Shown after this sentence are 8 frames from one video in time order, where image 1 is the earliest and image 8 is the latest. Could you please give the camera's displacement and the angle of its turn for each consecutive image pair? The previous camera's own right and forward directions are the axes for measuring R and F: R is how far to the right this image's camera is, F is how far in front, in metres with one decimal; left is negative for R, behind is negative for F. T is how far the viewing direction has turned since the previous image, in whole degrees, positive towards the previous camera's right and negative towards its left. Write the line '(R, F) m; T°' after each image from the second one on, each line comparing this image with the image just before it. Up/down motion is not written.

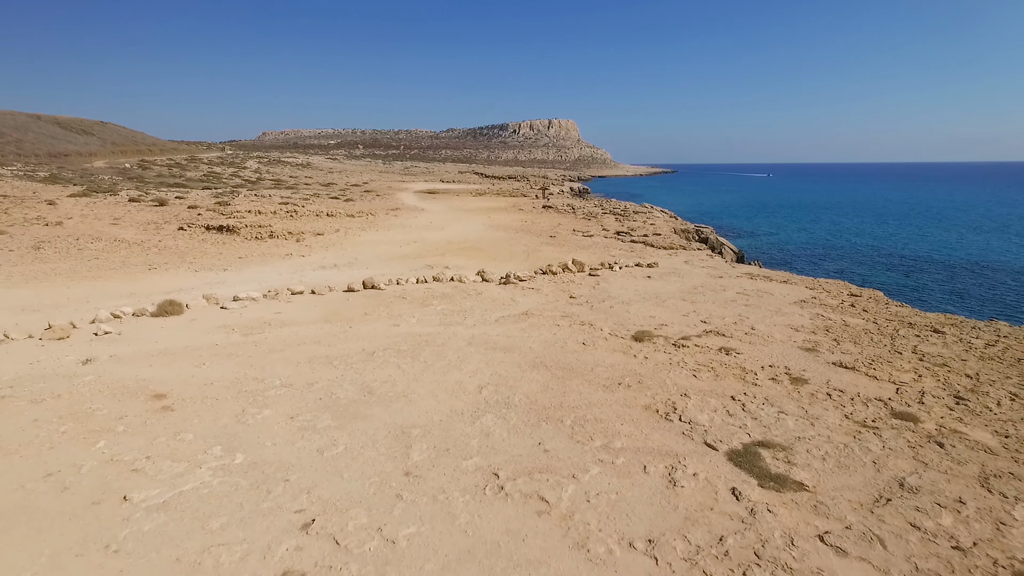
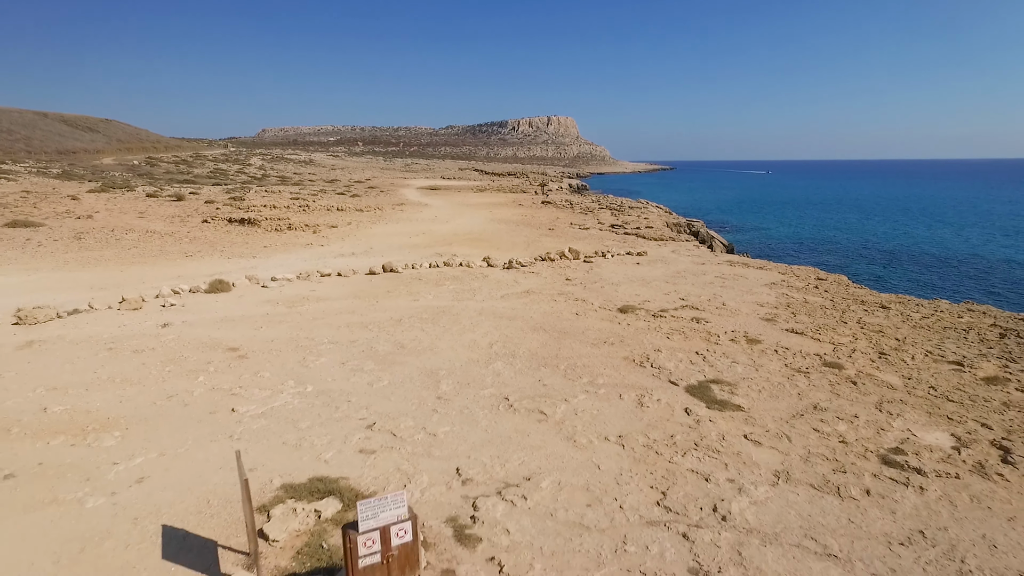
(-0.1, -2.0) m; 0°
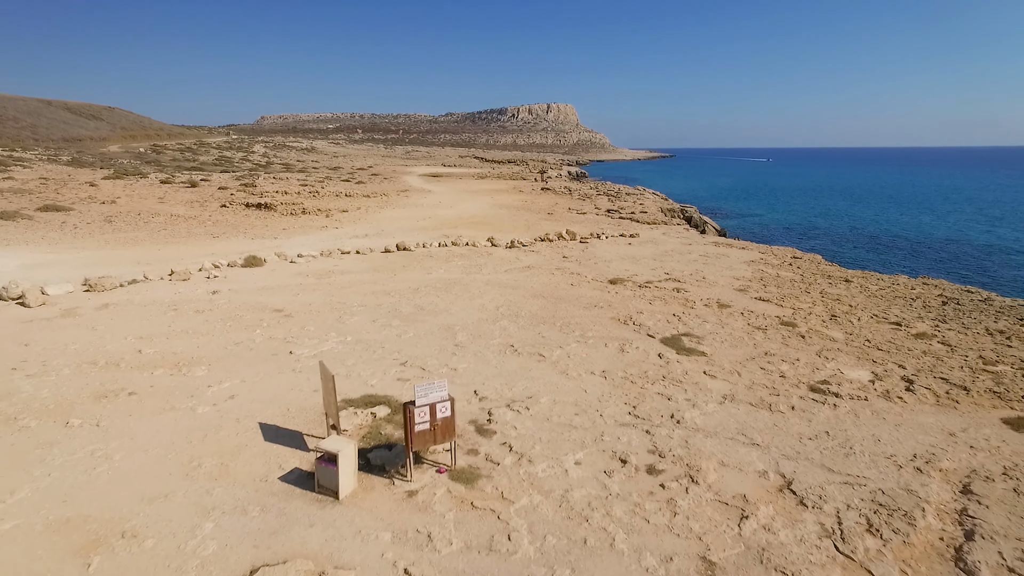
(-0.1, -1.7) m; 0°
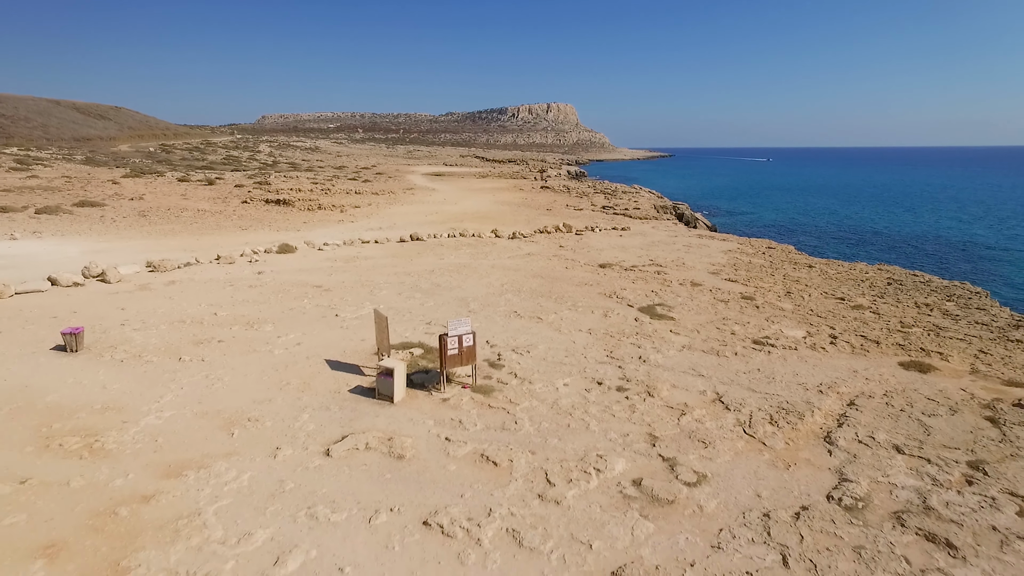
(-0.1, -2.2) m; 0°
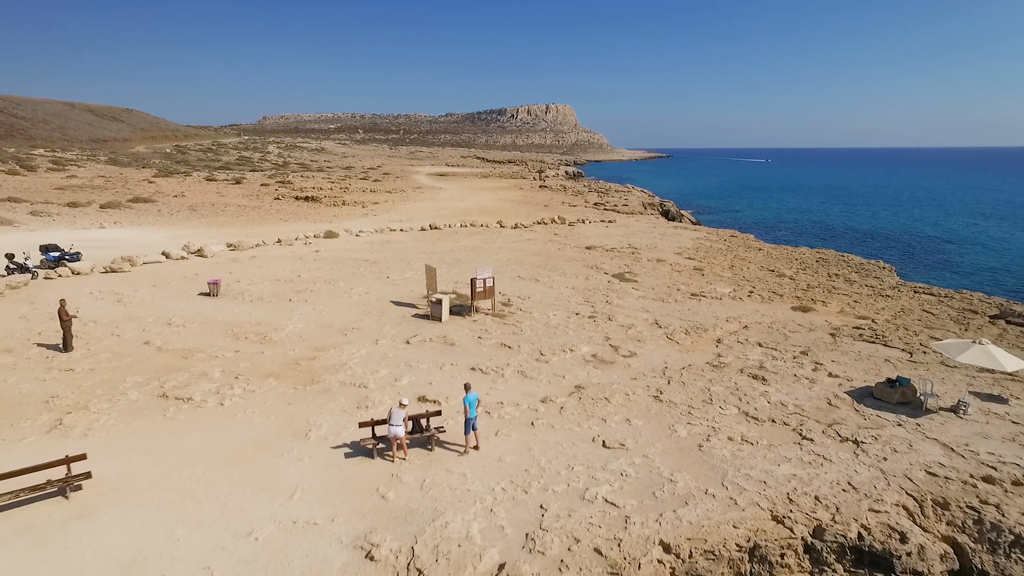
(-0.2, -4.1) m; 0°
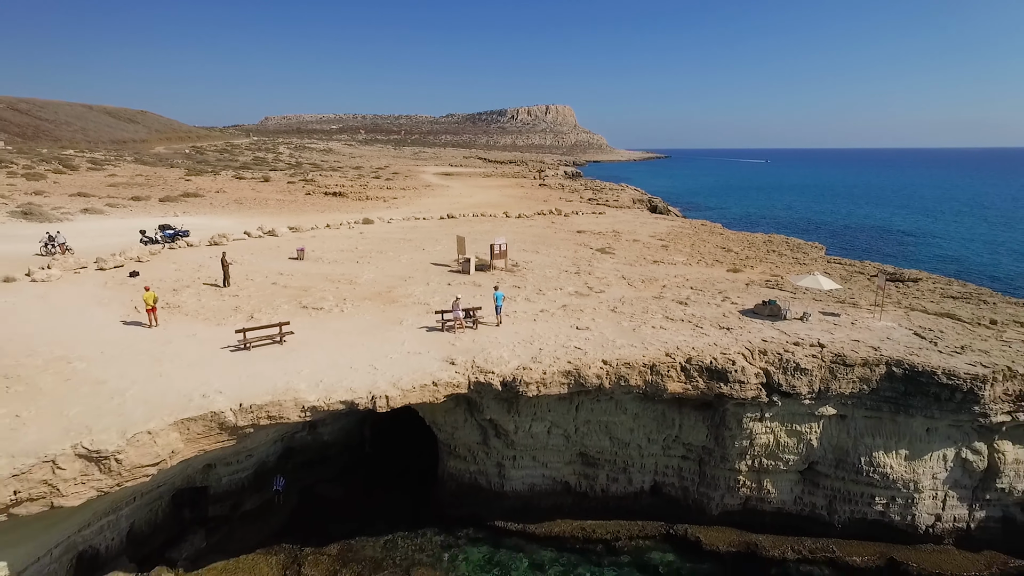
(-0.2, -4.8) m; 0°
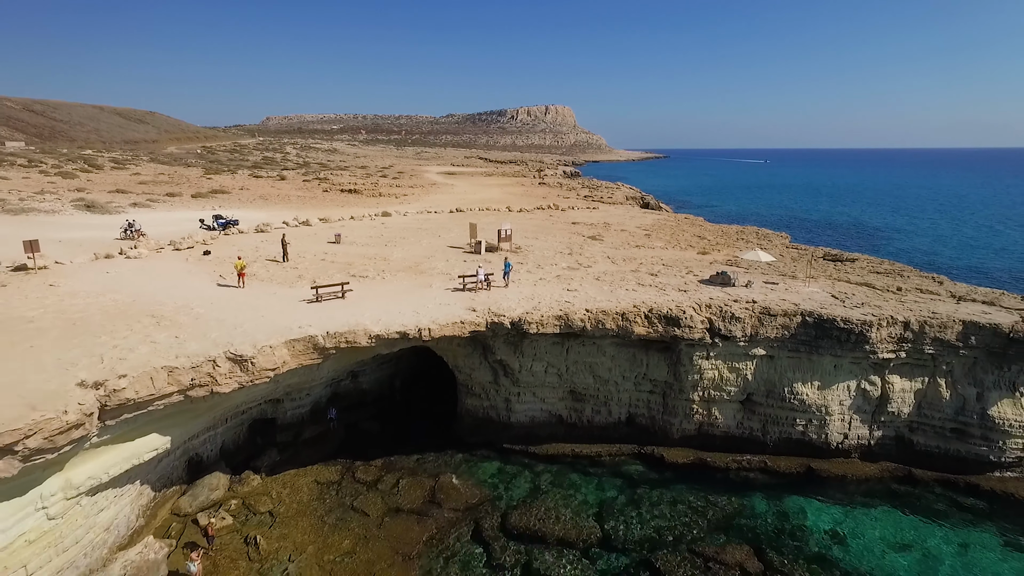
(-0.1, -3.4) m; 0°
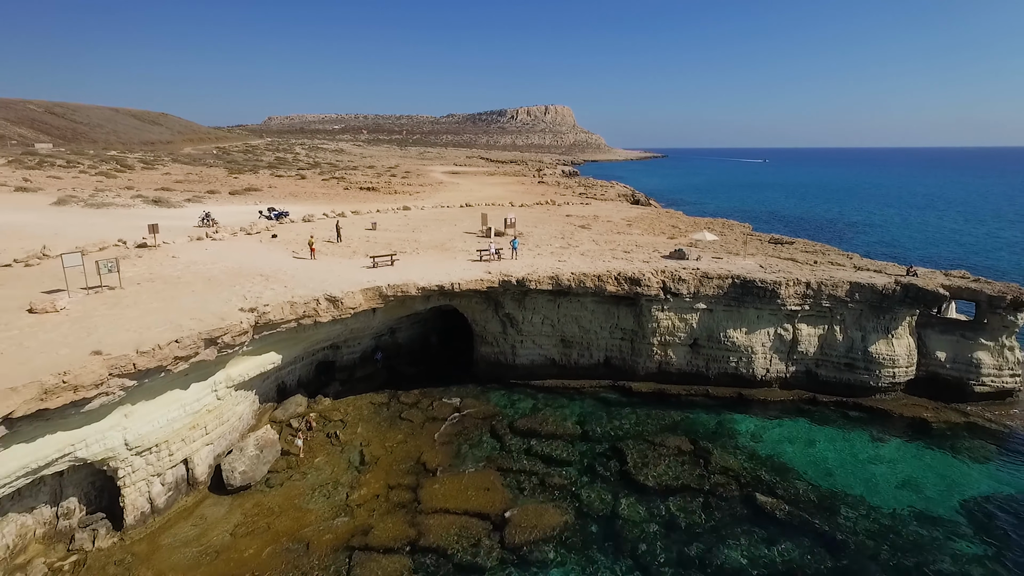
(-0.2, -4.9) m; 0°
